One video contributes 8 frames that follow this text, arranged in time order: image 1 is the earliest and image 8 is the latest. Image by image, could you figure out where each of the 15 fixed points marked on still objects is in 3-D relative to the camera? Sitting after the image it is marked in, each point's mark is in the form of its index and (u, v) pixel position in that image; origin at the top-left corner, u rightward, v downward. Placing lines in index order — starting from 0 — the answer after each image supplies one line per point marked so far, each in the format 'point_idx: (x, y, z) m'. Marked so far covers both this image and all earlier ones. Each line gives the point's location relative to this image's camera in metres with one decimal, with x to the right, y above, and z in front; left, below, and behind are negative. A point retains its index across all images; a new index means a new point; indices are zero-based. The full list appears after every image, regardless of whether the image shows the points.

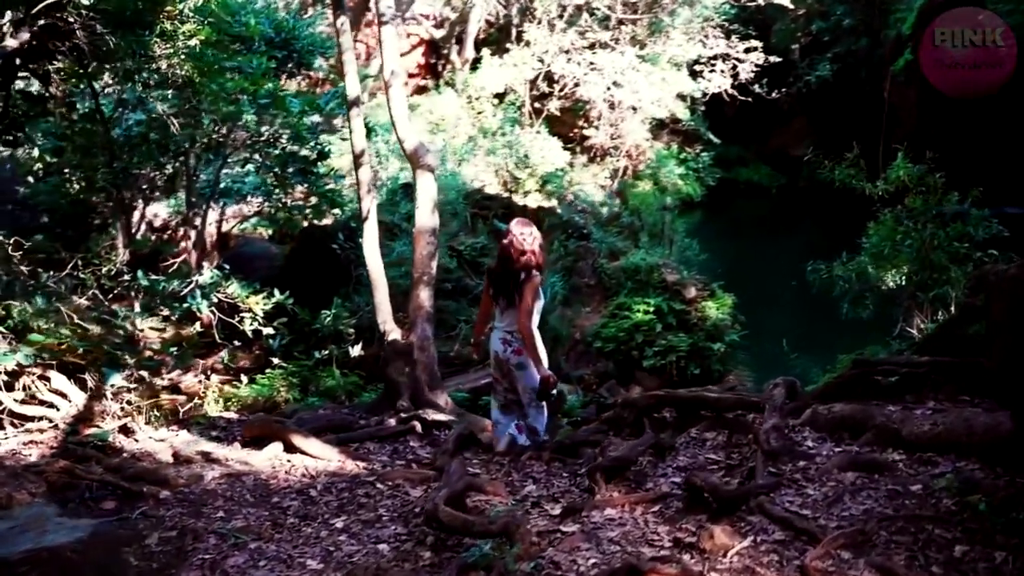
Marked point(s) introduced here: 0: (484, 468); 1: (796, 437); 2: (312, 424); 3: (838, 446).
0: (-0.2, -1.0, +4.9) m
1: (+1.5, -0.8, +4.6) m
2: (-1.4, -0.9, +5.9) m
3: (+1.7, -0.8, +4.4) m
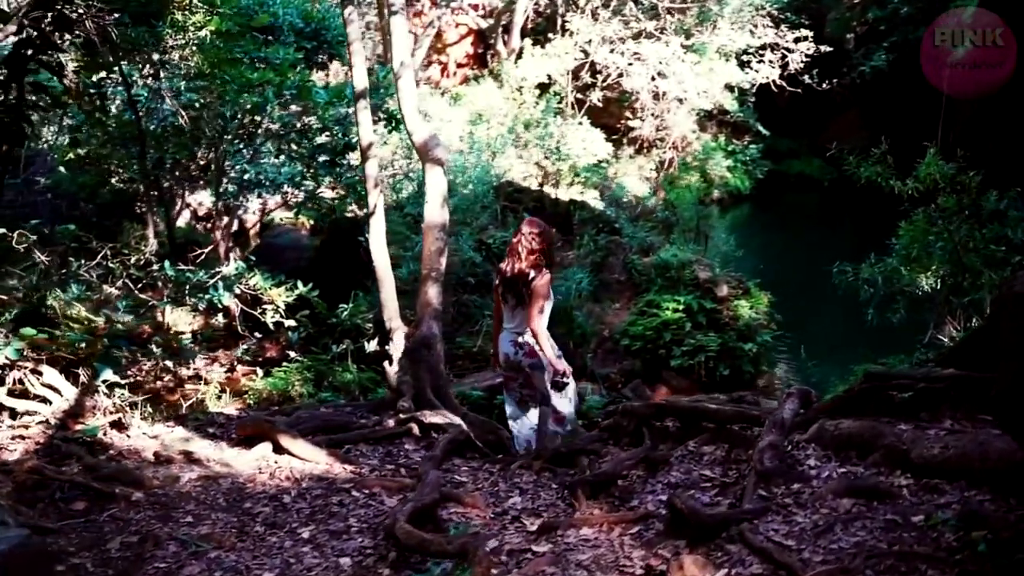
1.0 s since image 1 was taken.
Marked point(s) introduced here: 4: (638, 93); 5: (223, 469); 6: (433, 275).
0: (-0.2, -1.0, +4.7) m
1: (+1.4, -0.8, +4.3) m
2: (-1.4, -0.9, +5.8) m
3: (+1.5, -0.8, +4.1) m
4: (+2.6, +3.9, +17.3) m
5: (-1.6, -1.0, +4.7) m
6: (-0.6, +0.1, +6.7) m
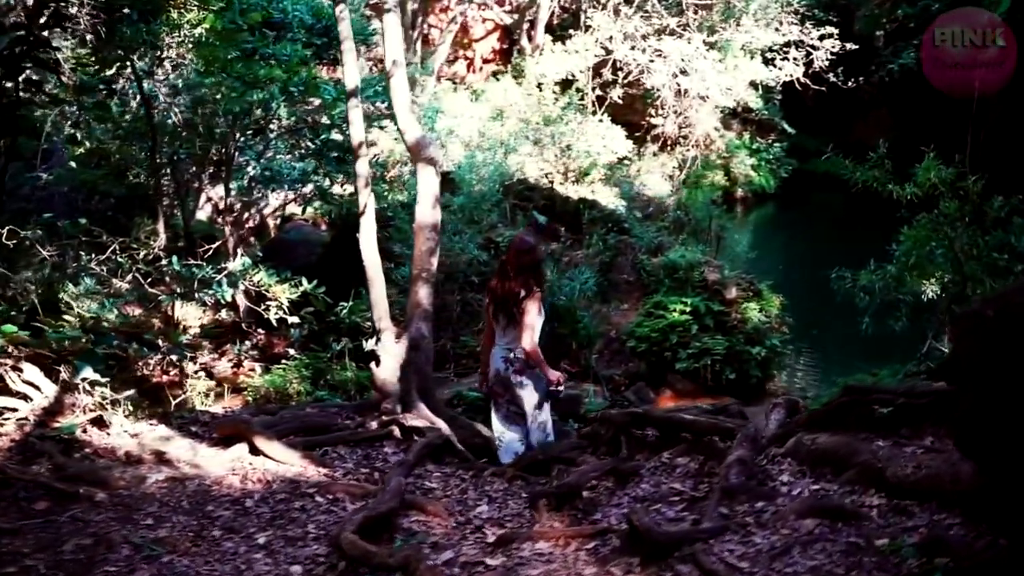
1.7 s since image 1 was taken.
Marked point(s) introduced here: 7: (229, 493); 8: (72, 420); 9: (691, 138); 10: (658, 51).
0: (-0.4, -1.1, +4.7) m
1: (+1.2, -0.9, +4.1) m
2: (-1.5, -0.9, +5.7) m
3: (+1.4, -0.9, +3.9) m
4: (+2.9, +3.9, +17.1) m
5: (-1.8, -1.0, +4.7) m
6: (-0.7, +0.1, +6.6) m
7: (-1.4, -1.0, +4.4) m
8: (-2.7, -0.8, +5.3) m
9: (+3.8, +3.1, +17.9) m
10: (+2.8, +4.5, +16.6) m
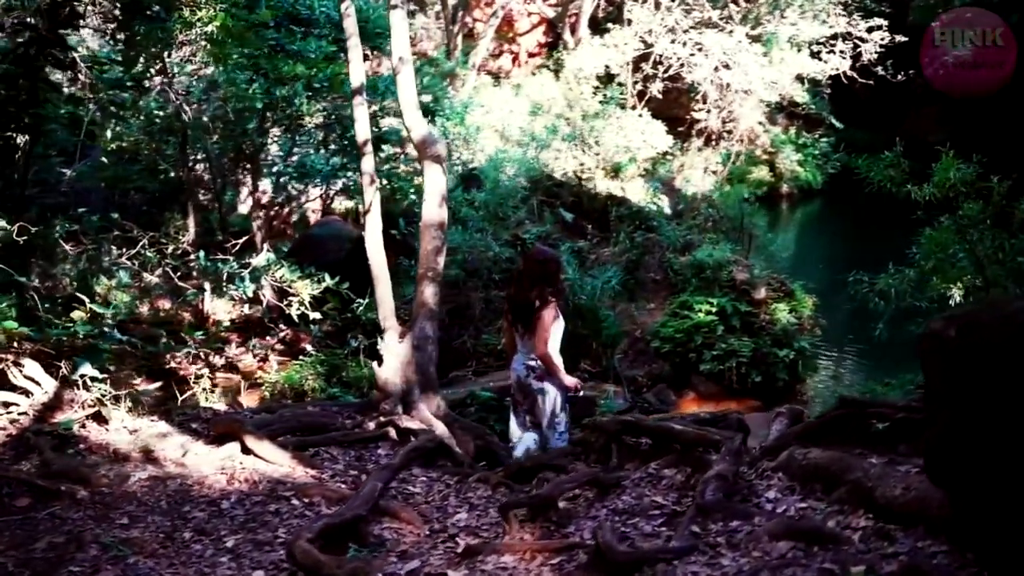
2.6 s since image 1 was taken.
0: (-0.5, -1.1, +4.6) m
1: (+1.1, -0.9, +3.9) m
2: (-1.5, -0.9, +5.7) m
3: (+1.2, -0.9, +3.7) m
4: (+3.6, +3.9, +16.8) m
5: (-1.8, -1.0, +4.7) m
6: (-0.6, +0.1, +6.5) m
7: (-1.5, -1.0, +4.4) m
8: (-2.7, -0.8, +5.3) m
9: (+4.5, +3.1, +17.5) m
10: (+3.5, +4.6, +16.3) m
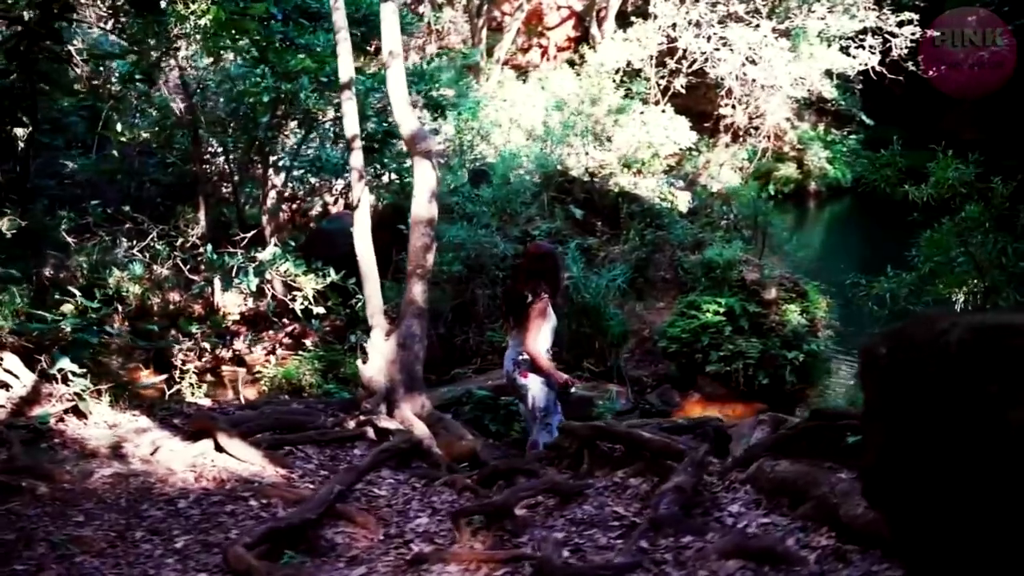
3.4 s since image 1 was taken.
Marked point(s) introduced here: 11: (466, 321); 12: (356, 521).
0: (-0.6, -1.1, +4.5) m
1: (+0.9, -0.9, +3.8) m
2: (-1.6, -0.9, +5.7) m
3: (+1.0, -0.9, +3.6) m
4: (+4.0, +3.9, +16.5) m
5: (-2.0, -1.0, +4.7) m
6: (-0.7, +0.1, +6.4) m
7: (-1.7, -1.0, +4.4) m
8: (-2.9, -0.7, +5.3) m
9: (+4.9, +3.1, +17.2) m
10: (+3.9, +4.6, +16.0) m
11: (-0.5, -0.4, +10.2) m
12: (-0.7, -1.1, +4.0) m
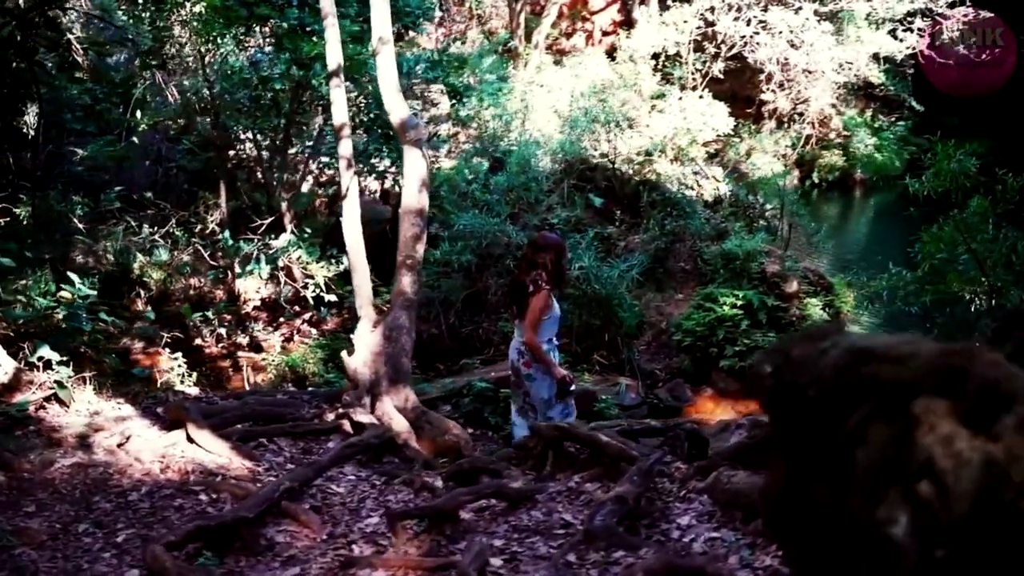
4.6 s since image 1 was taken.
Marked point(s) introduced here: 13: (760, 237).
0: (-0.9, -1.0, +4.4) m
1: (+0.7, -0.9, +3.6) m
2: (-1.8, -0.8, +5.7) m
3: (+0.8, -0.9, +3.4) m
4: (+4.5, +4.1, +16.0) m
5: (-2.2, -0.9, +4.7) m
6: (-0.8, +0.2, +6.3) m
7: (-1.9, -1.0, +4.3) m
8: (-3.0, -0.7, +5.4) m
9: (+5.5, +3.3, +16.6) m
10: (+4.4, +4.8, +15.5) m
11: (-0.4, -0.3, +10.1) m
12: (-1.0, -1.0, +3.9) m
13: (+3.0, +0.6, +10.6) m
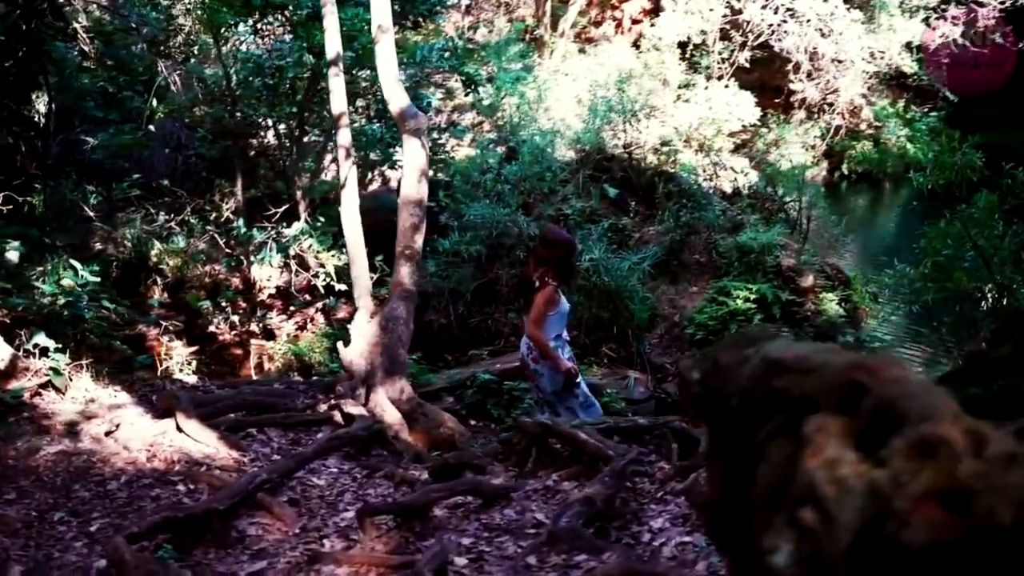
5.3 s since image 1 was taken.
0: (-0.9, -1.0, +4.4) m
1: (+0.6, -0.9, +3.5) m
2: (-1.8, -0.7, +5.6) m
3: (+0.6, -0.9, +3.3) m
4: (+4.9, +4.2, +15.7) m
5: (-2.3, -0.9, +4.7) m
6: (-0.8, +0.2, +6.3) m
7: (-2.0, -0.9, +4.4) m
8: (-3.1, -0.6, +5.4) m
9: (+5.9, +3.4, +16.3) m
10: (+4.8, +4.9, +15.2) m
11: (-0.3, -0.2, +10.0) m
12: (-1.1, -1.0, +3.9) m
13: (+3.2, +0.7, +10.4) m
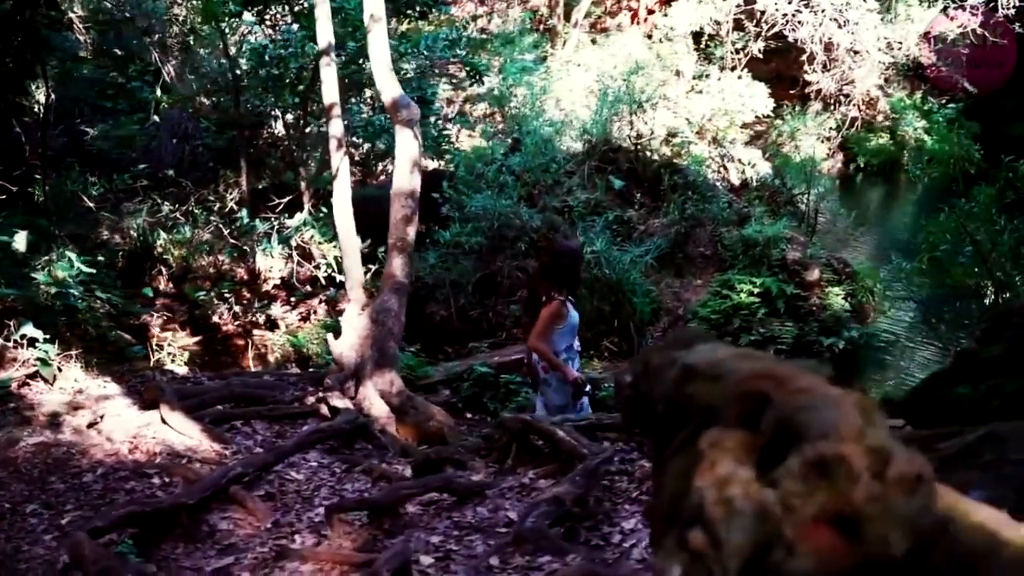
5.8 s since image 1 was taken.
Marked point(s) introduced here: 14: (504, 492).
0: (-1.0, -0.9, +4.3) m
1: (+0.4, -0.9, +3.5) m
2: (-1.9, -0.7, +5.6) m
3: (+0.5, -0.9, +3.2) m
4: (+5.1, +4.4, +15.5) m
5: (-2.4, -0.8, +4.7) m
6: (-0.8, +0.3, +6.2) m
7: (-2.1, -0.9, +4.3) m
8: (-3.1, -0.5, +5.4) m
9: (+6.1, +3.5, +16.1) m
10: (+4.9, +5.0, +15.0) m
11: (-0.3, -0.1, +9.9) m
12: (-1.2, -1.0, +3.9) m
13: (+3.2, +0.8, +10.3) m
14: (0.0, -0.9, +3.8) m
